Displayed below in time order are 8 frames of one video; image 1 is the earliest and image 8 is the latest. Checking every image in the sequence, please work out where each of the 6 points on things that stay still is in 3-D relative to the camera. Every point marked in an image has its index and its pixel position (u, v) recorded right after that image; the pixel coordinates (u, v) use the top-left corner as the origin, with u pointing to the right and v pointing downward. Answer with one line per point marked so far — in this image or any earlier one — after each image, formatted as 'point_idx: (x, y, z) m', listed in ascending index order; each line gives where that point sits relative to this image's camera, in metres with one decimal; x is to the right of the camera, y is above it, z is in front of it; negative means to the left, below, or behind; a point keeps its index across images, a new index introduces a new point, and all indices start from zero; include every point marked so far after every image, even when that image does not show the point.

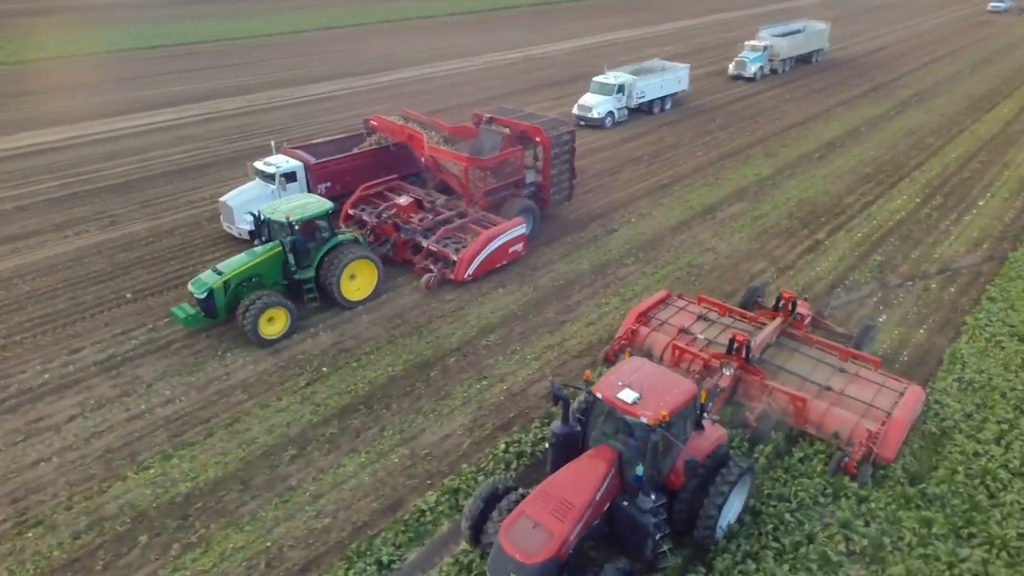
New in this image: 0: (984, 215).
0: (+14.6, +2.3, +18.7) m
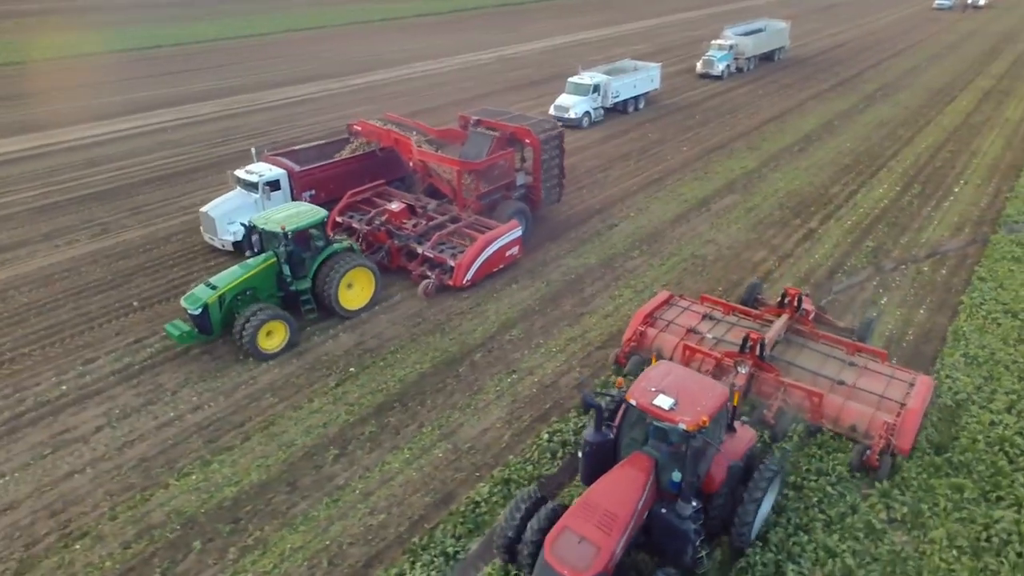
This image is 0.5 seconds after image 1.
0: (+14.6, +2.8, +19.7) m
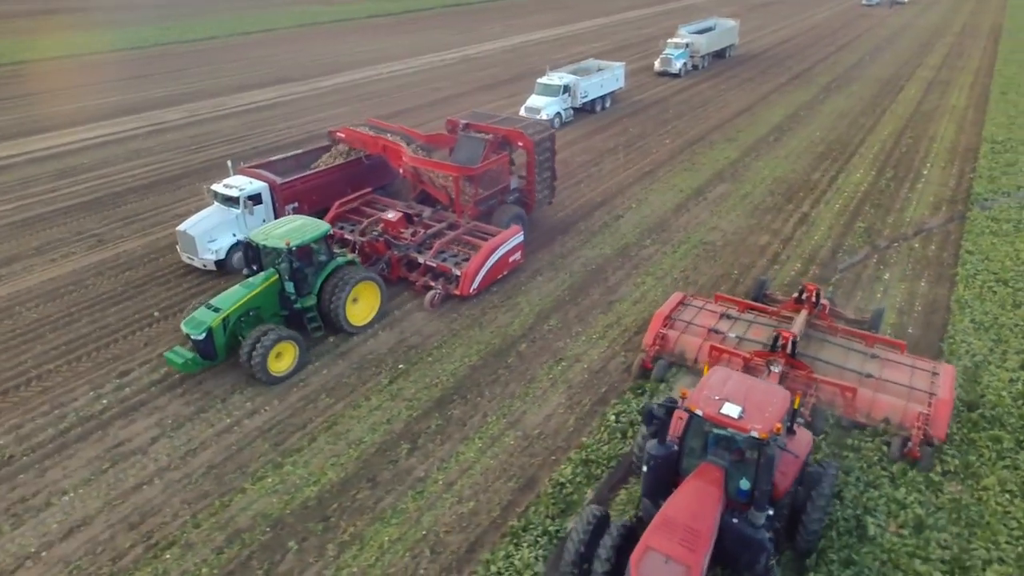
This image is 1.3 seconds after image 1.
0: (+14.6, +3.7, +21.1) m
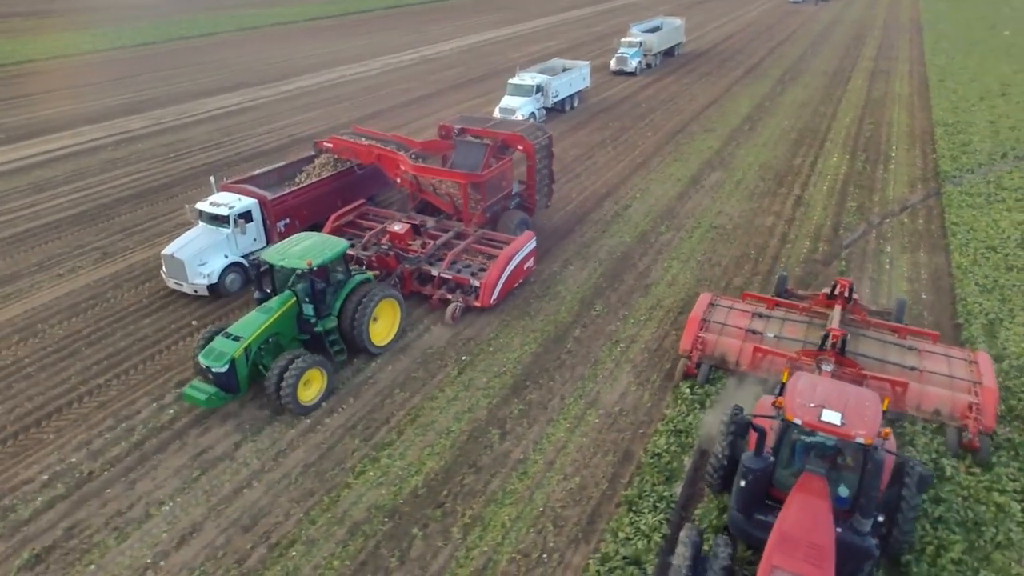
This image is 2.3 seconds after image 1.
0: (+14.6, +4.7, +22.7) m
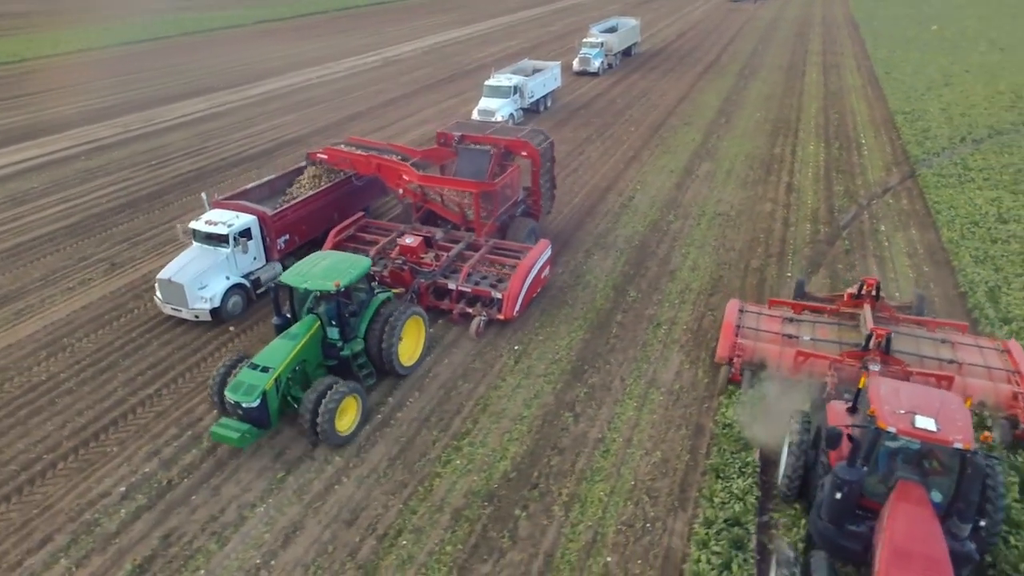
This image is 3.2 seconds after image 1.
0: (+14.4, +5.5, +24.1) m
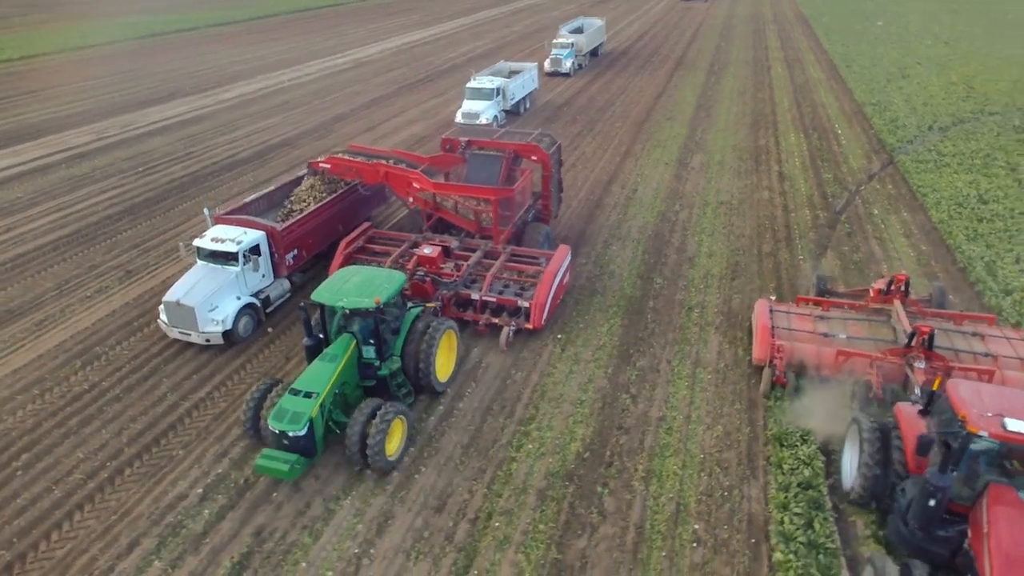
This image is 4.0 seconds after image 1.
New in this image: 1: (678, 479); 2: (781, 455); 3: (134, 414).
0: (+14.2, +6.2, +25.3) m
1: (+2.4, -2.8, +8.8) m
2: (+4.0, -2.5, +9.0) m
3: (-6.5, -2.1, +10.4) m
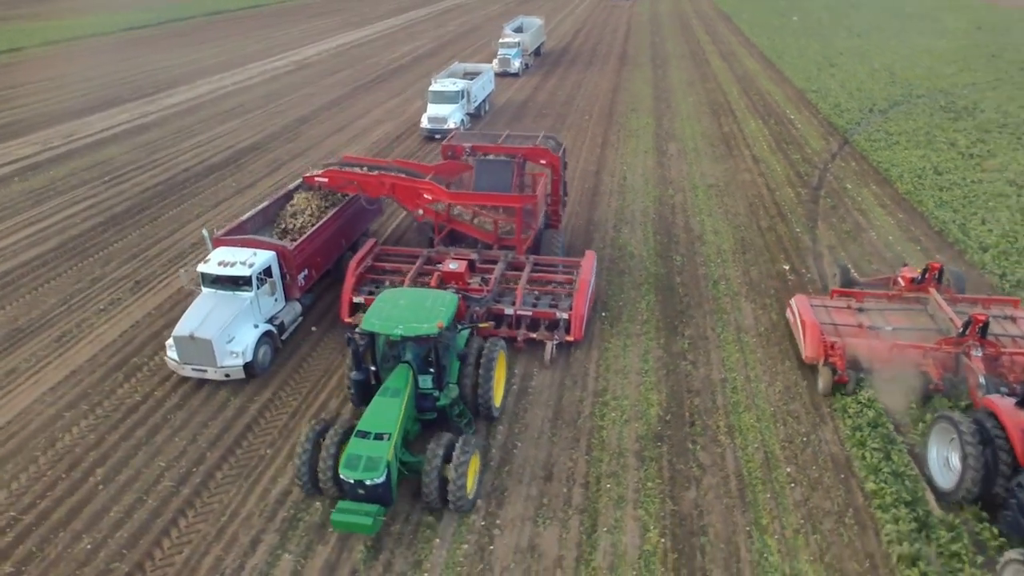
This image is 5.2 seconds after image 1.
0: (+13.1, +7.4, +27.2) m
1: (+3.9, -2.2, +9.5) m
2: (+5.4, -1.9, +9.9) m
3: (-5.2, -2.2, +10.1) m
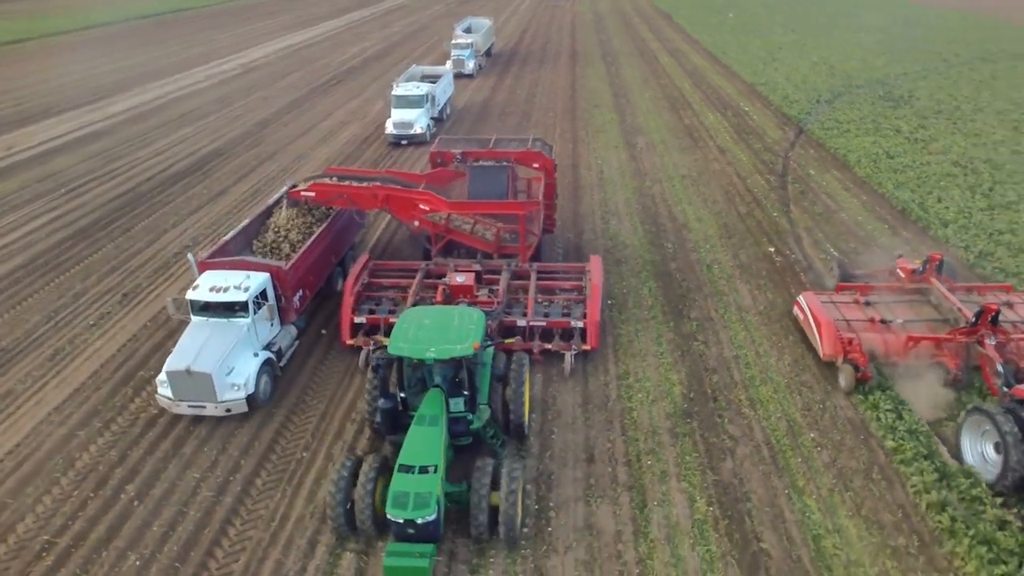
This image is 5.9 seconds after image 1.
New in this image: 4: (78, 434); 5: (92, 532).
0: (+11.6, +8.2, +28.5) m
1: (+4.4, -1.9, +10.1) m
2: (+5.9, -1.4, +10.6) m
3: (-4.6, -2.3, +9.9) m
4: (-7.1, -2.4, +9.9) m
5: (-5.6, -3.3, +8.2) m
